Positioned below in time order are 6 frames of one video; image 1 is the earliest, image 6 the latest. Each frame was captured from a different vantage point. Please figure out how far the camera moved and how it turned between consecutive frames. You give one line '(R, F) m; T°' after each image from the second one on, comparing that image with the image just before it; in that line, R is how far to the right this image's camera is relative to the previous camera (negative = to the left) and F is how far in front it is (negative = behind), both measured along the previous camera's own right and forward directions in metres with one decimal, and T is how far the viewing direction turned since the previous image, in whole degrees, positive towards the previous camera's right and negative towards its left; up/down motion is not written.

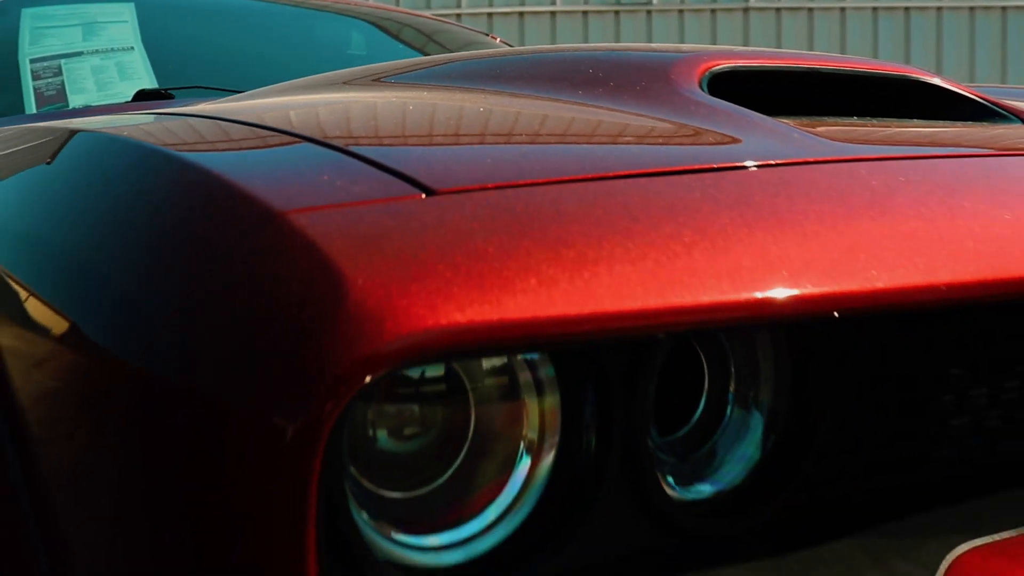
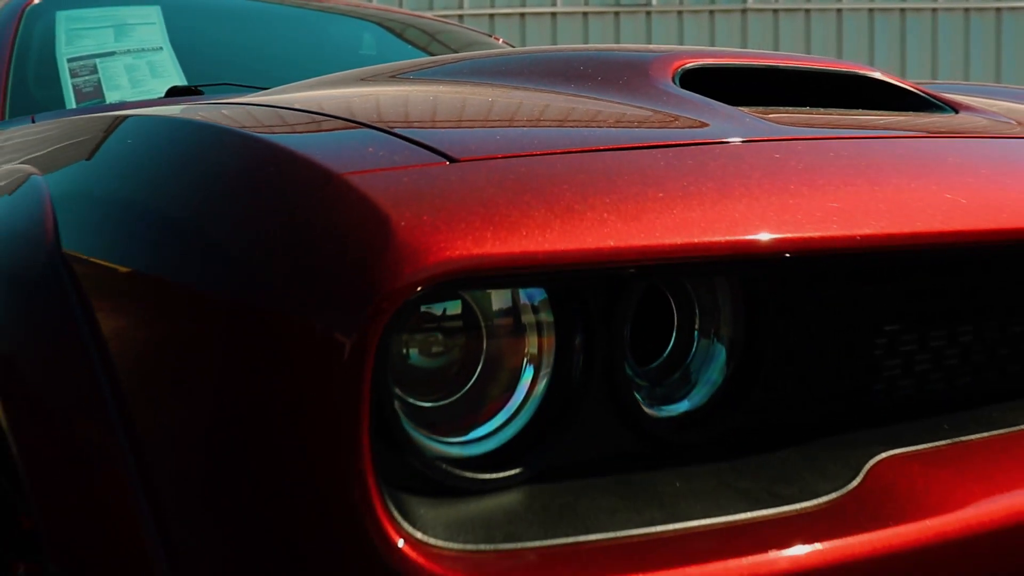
(0.0, -0.1) m; 0°
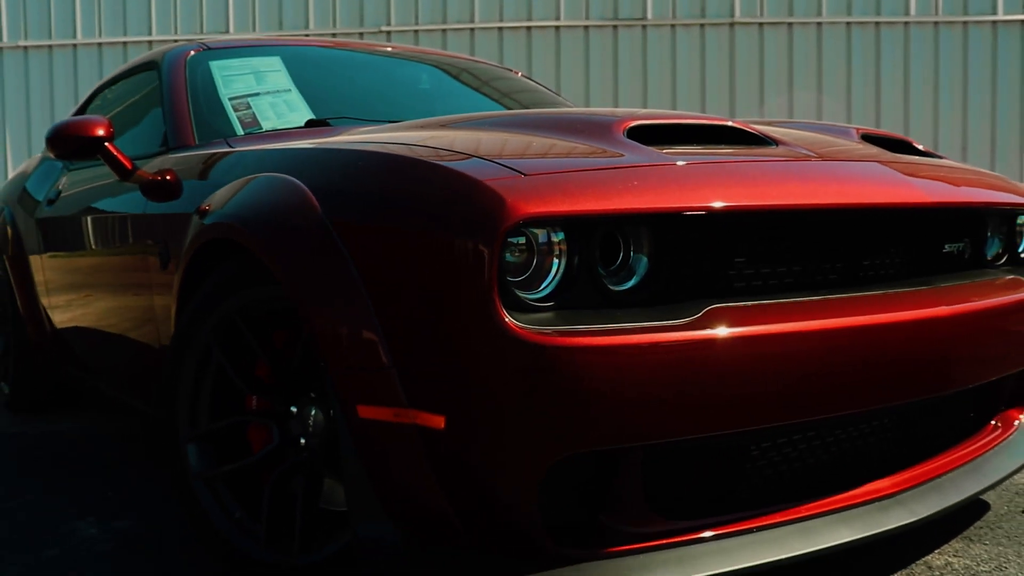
(-0.1, -0.8) m; 0°
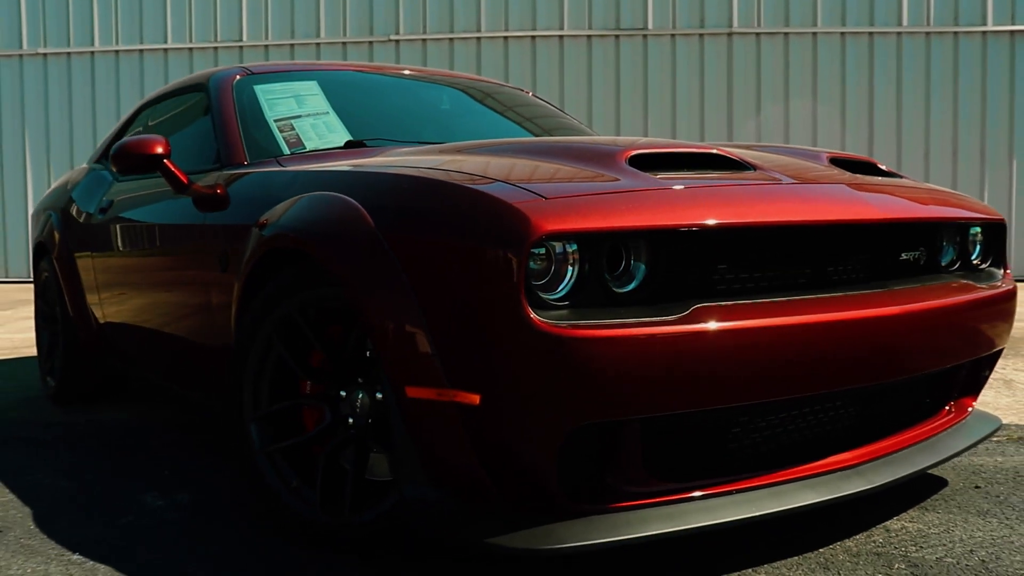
(-0.1, -0.3) m; 0°
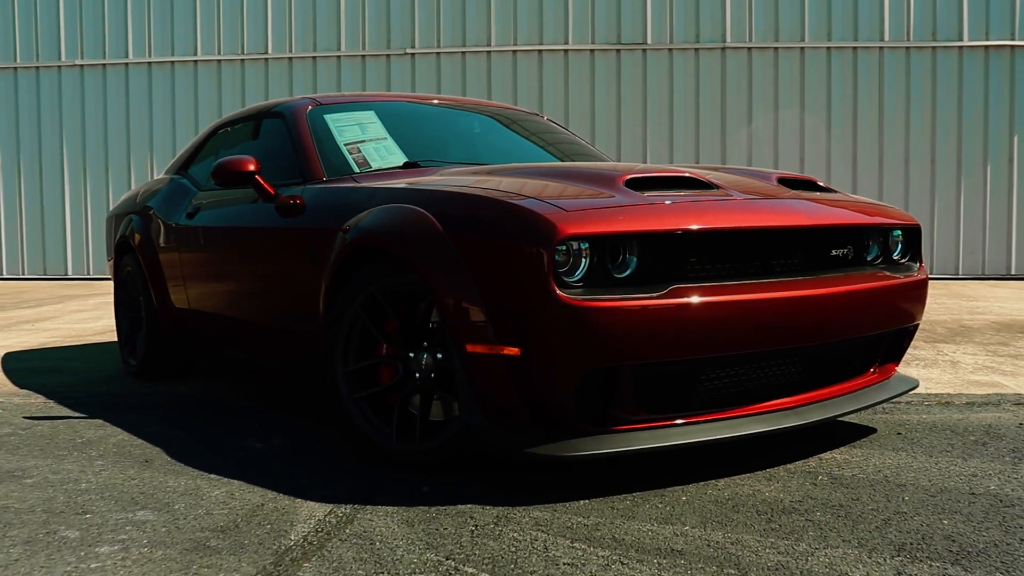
(-0.1, -0.8) m; 0°
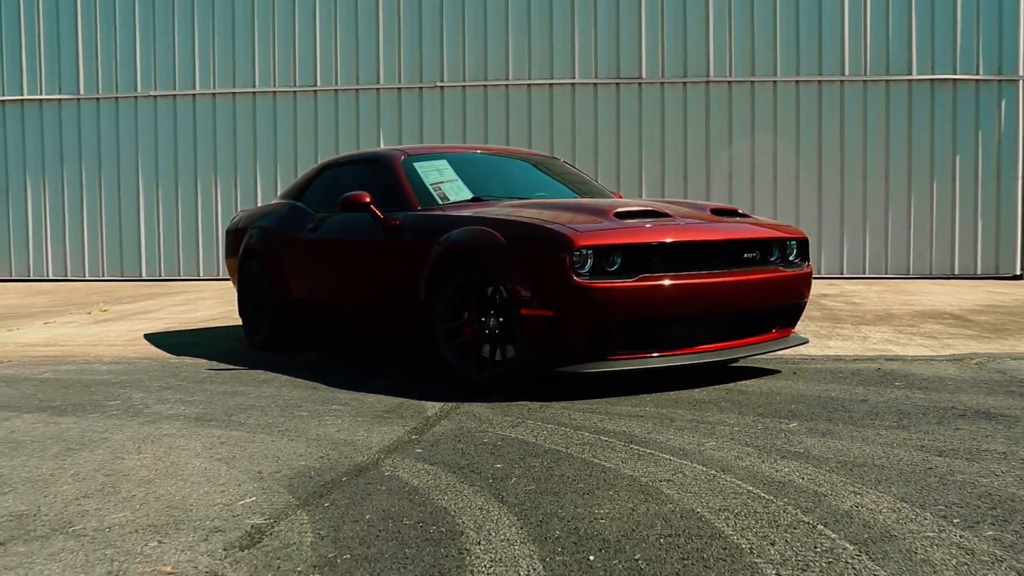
(-0.2, -1.9) m; 0°
